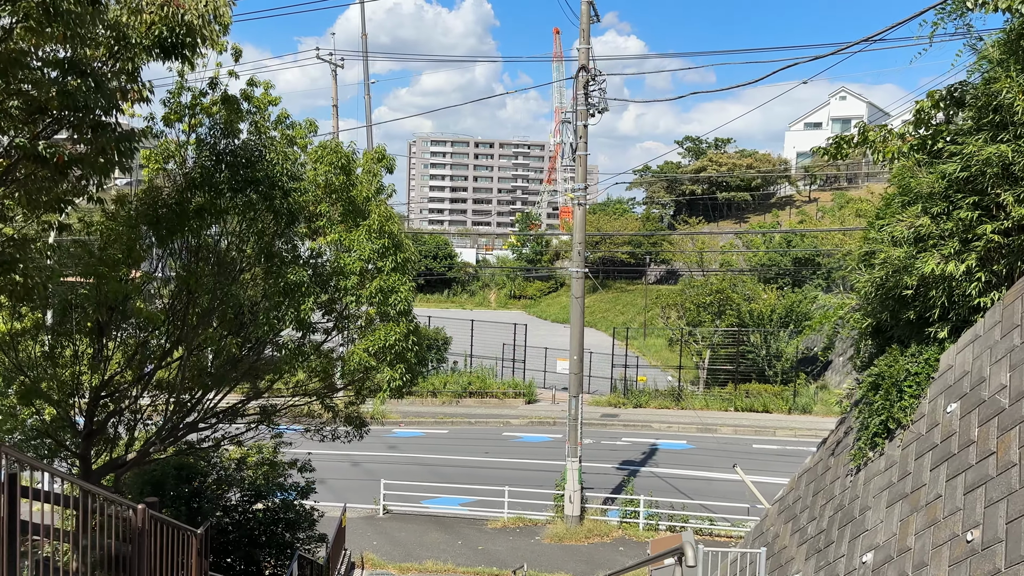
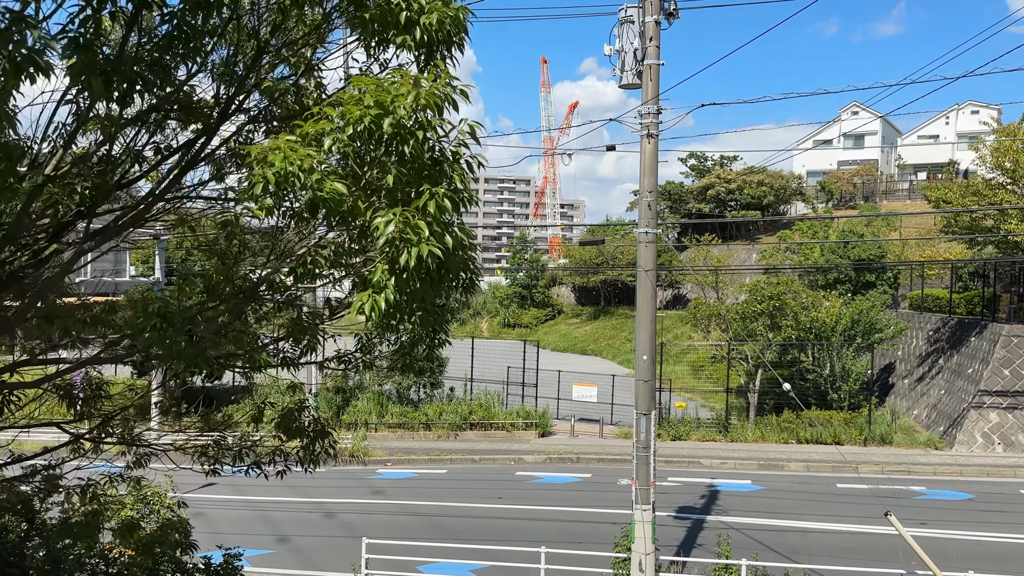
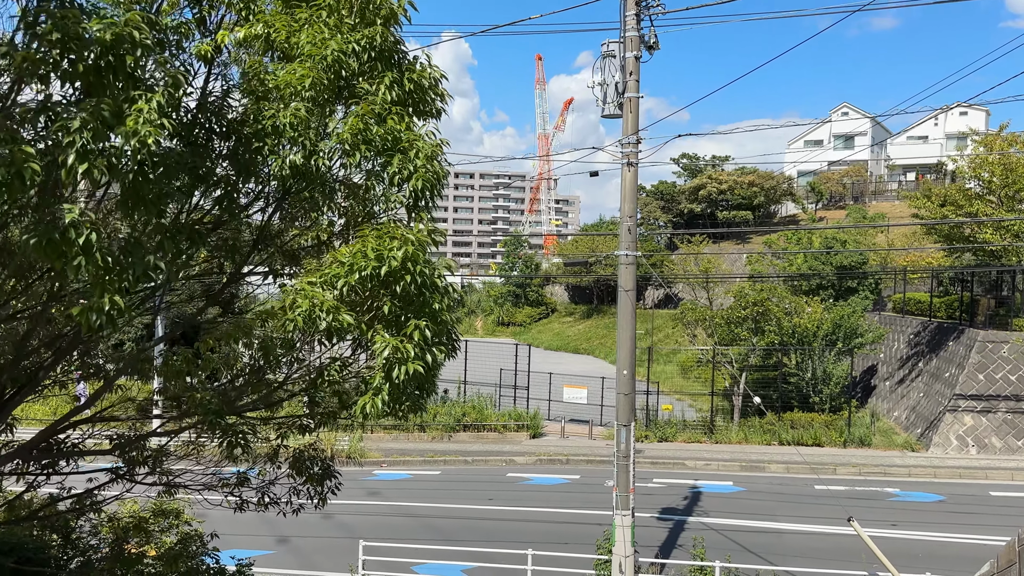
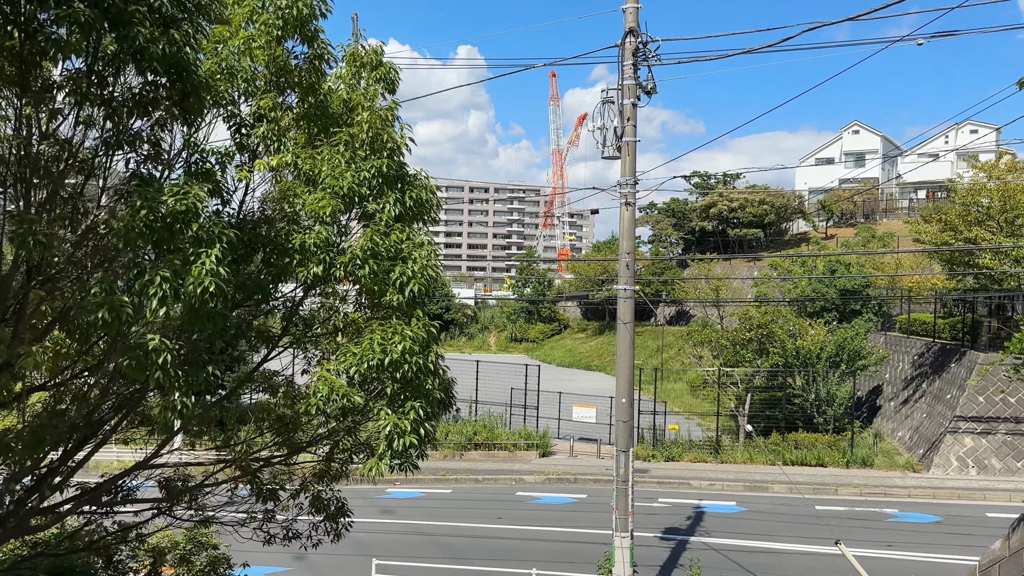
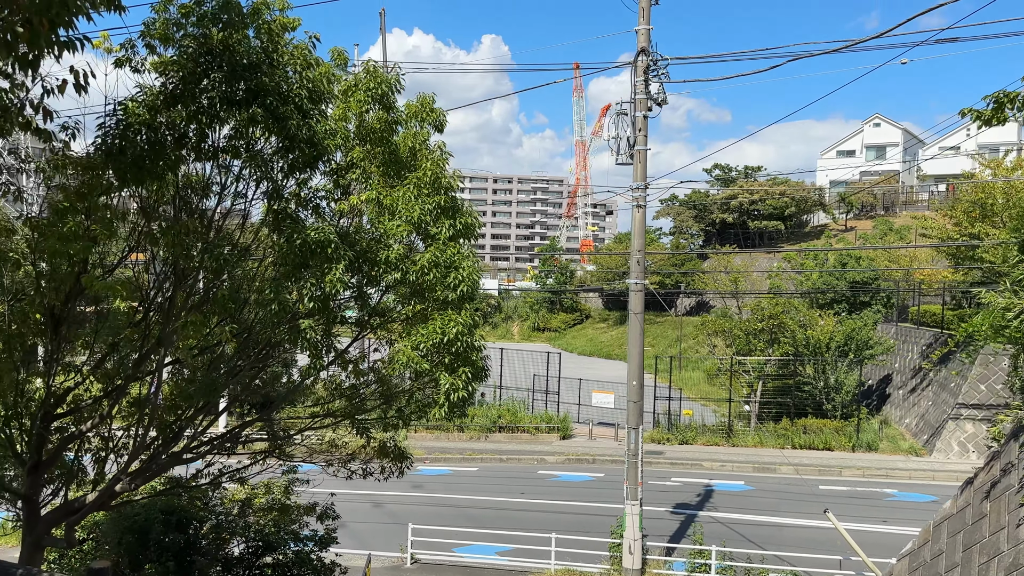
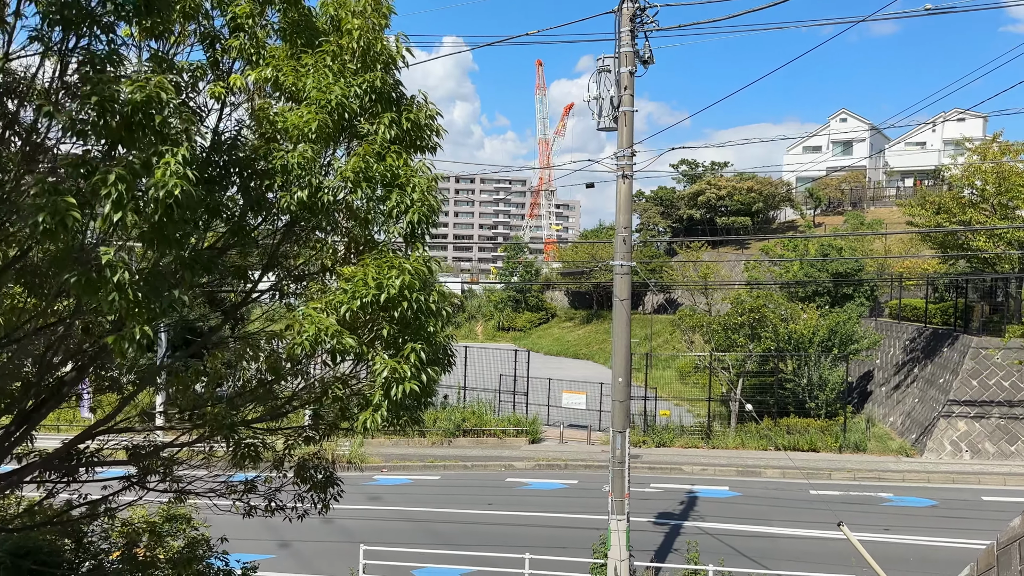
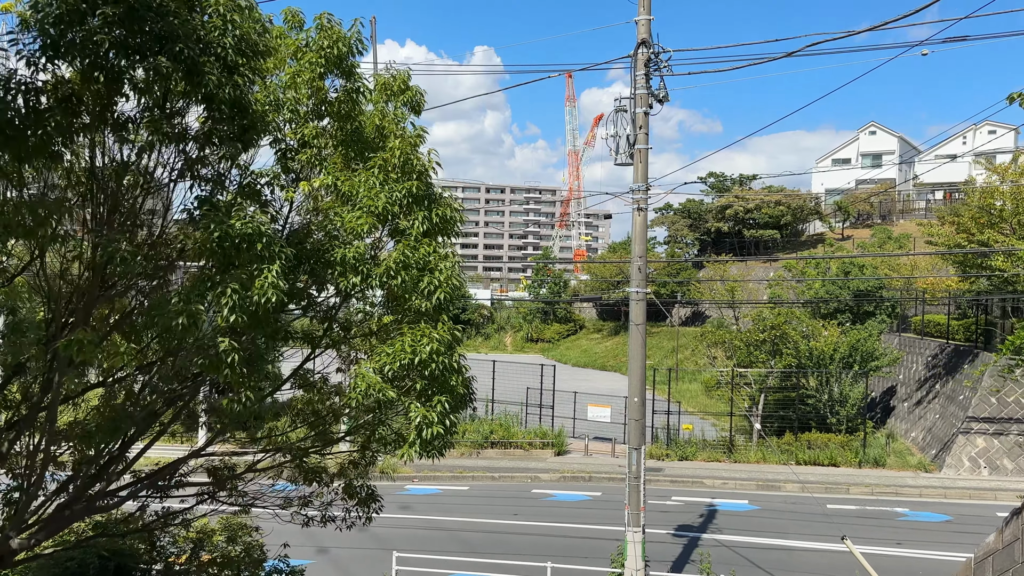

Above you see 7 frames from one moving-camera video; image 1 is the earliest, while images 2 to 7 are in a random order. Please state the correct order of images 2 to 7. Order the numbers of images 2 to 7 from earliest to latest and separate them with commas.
5, 7, 4, 6, 3, 2
